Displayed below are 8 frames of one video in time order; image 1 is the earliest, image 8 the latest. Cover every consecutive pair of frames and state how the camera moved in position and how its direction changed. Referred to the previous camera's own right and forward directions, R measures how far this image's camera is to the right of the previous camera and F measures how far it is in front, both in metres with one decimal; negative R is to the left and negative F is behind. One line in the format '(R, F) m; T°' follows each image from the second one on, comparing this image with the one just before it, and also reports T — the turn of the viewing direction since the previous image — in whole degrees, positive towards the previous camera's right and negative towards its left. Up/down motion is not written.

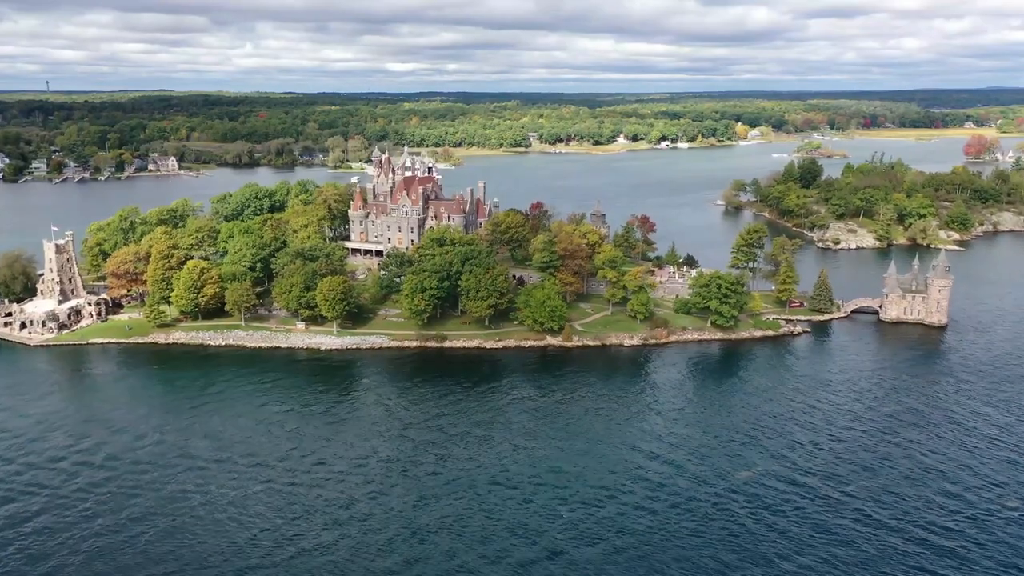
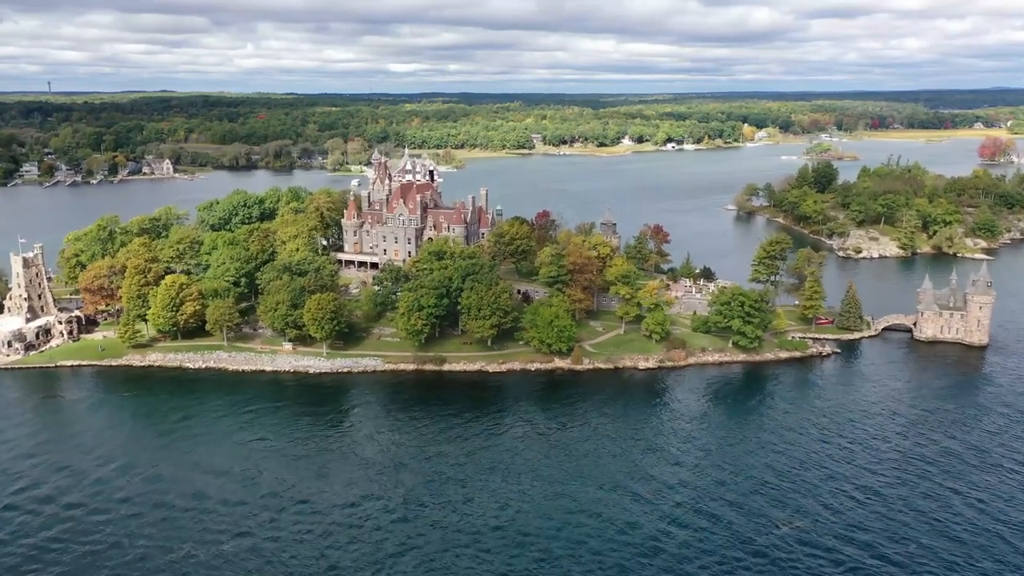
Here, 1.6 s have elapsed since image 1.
(-0.2, +5.3) m; 0°
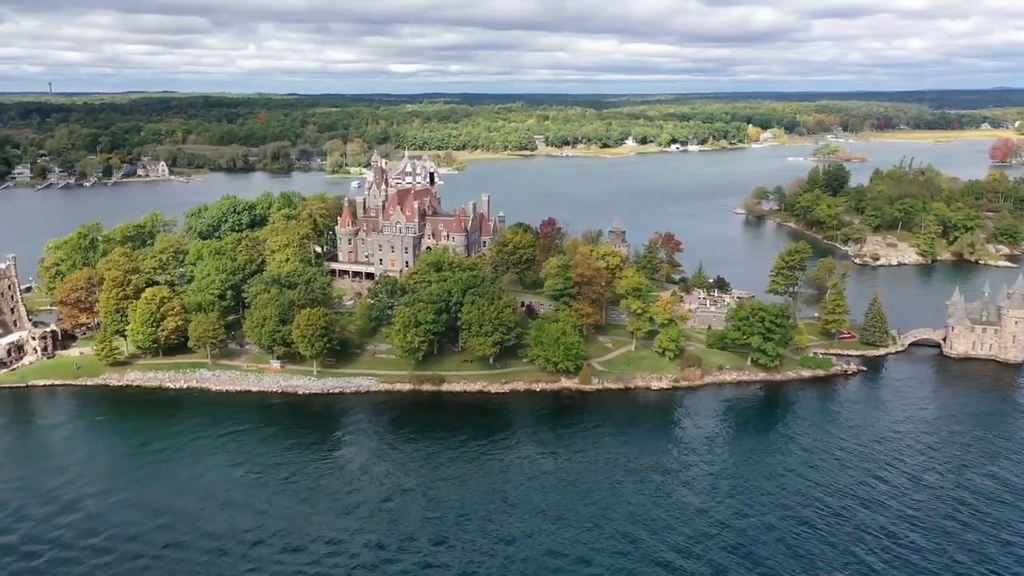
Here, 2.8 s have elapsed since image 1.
(-0.1, +4.0) m; 0°
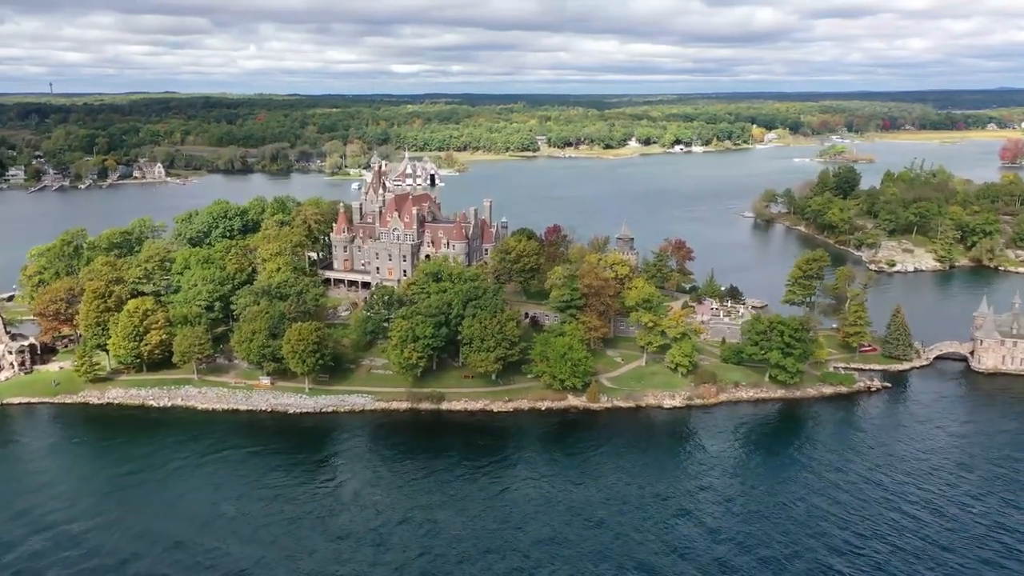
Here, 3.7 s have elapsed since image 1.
(-0.1, +3.3) m; 0°
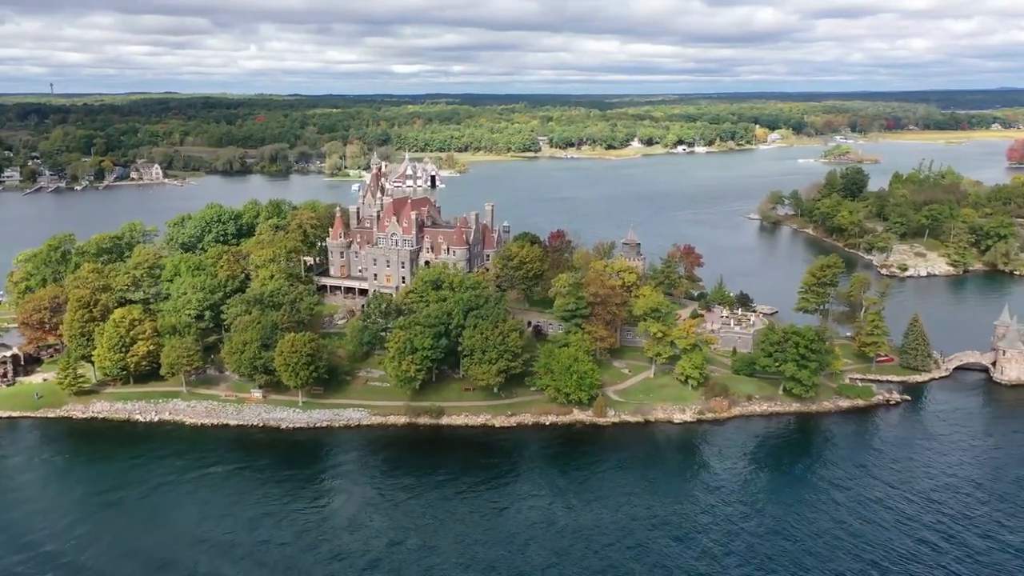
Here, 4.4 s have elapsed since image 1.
(-0.1, +2.4) m; 0°
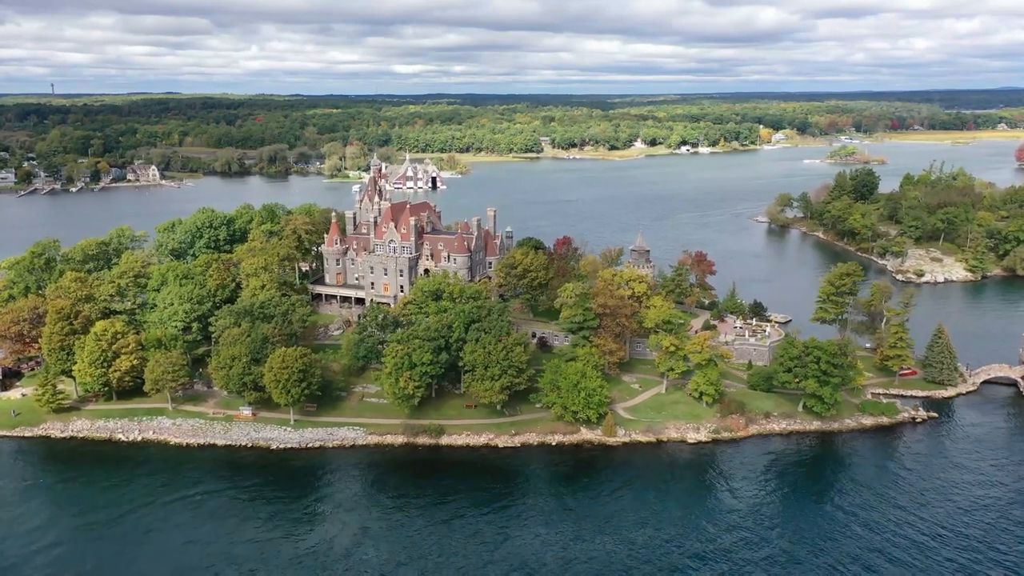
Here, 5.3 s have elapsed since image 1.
(-0.1, +2.9) m; 0°
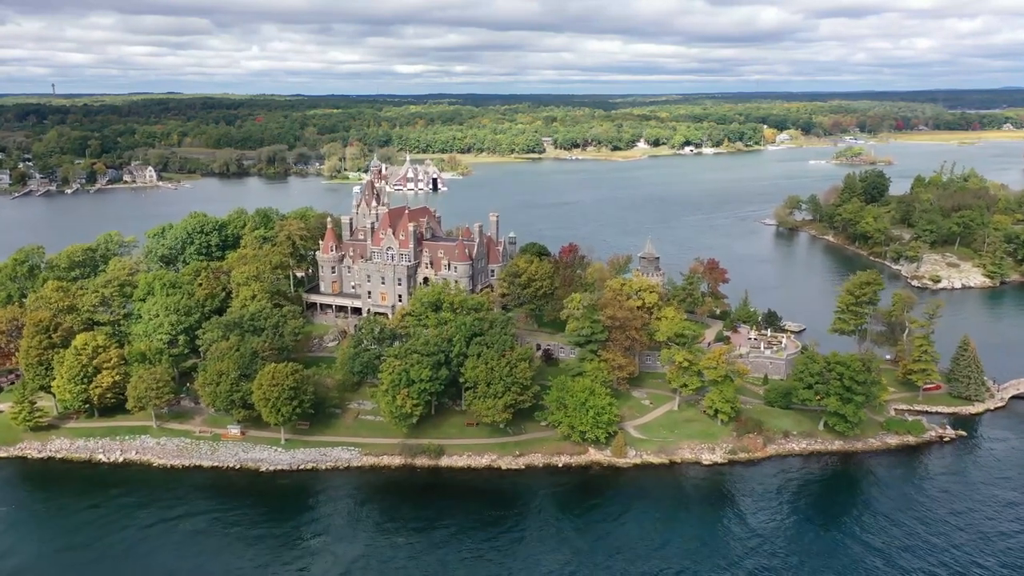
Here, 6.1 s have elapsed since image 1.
(-0.1, +2.8) m; 0°
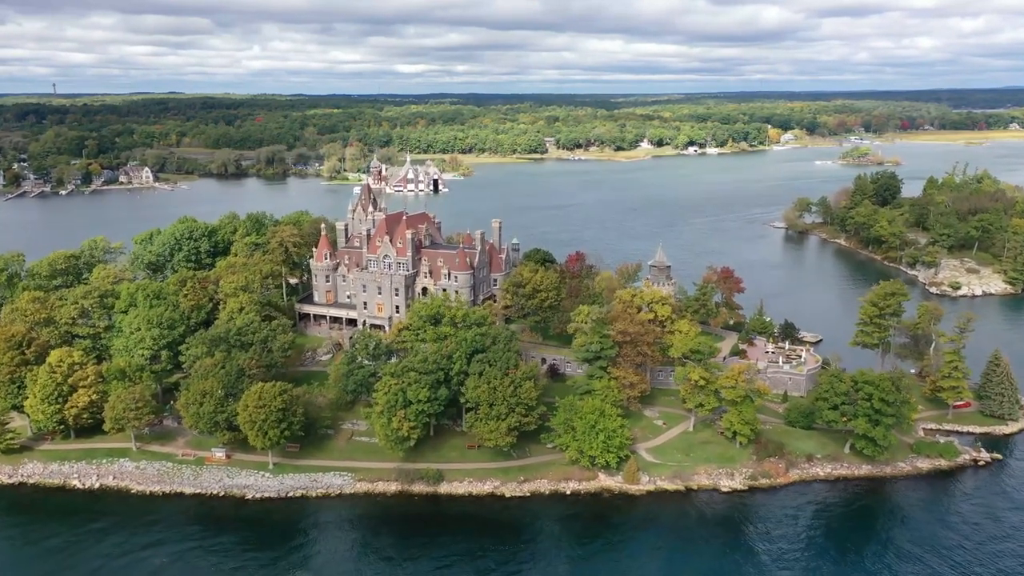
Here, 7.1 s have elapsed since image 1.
(-0.1, +3.1) m; 0°
